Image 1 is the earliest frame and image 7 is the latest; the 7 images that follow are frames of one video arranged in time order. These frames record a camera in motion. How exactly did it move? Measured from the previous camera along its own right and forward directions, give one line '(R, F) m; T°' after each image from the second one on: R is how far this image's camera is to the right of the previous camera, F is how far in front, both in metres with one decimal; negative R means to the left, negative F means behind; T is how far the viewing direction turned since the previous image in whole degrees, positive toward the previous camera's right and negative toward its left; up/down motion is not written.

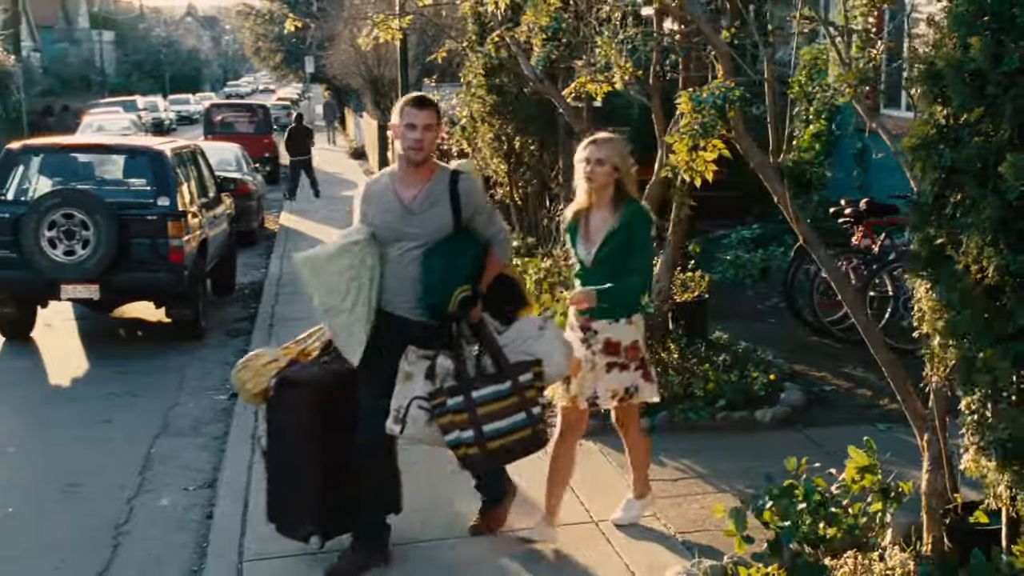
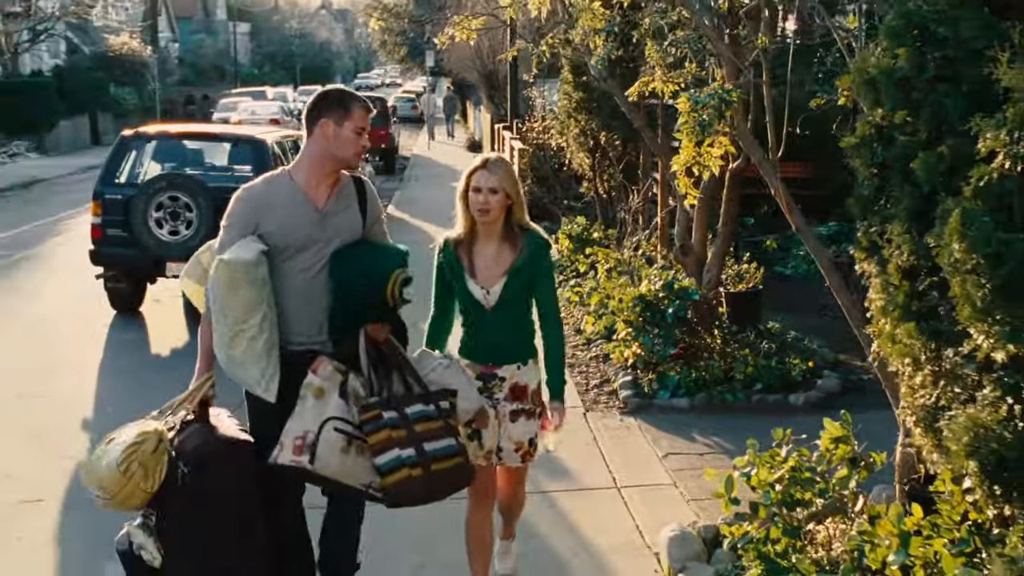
(+0.4, -0.5) m; -5°
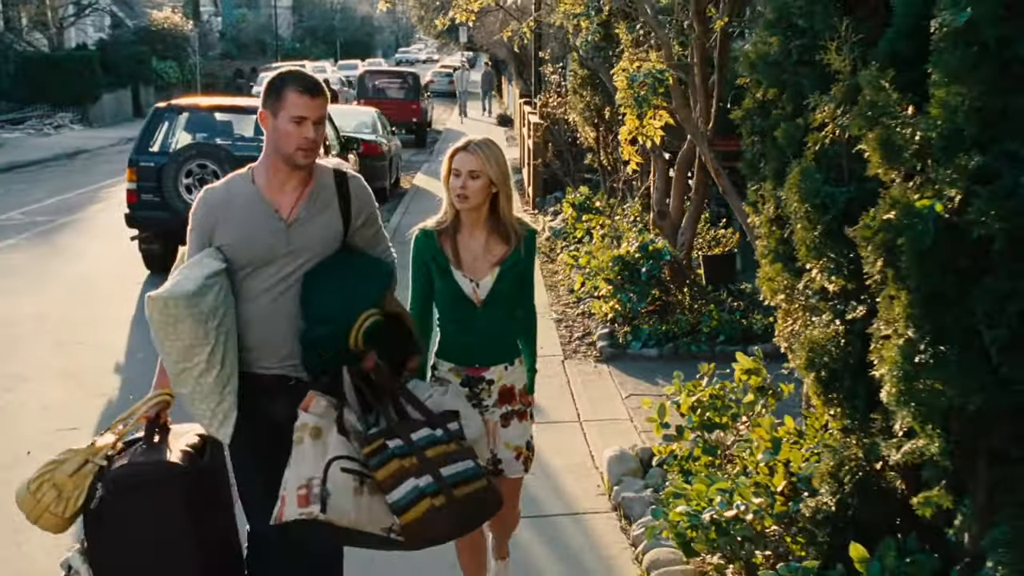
(+0.4, -0.9) m; -2°
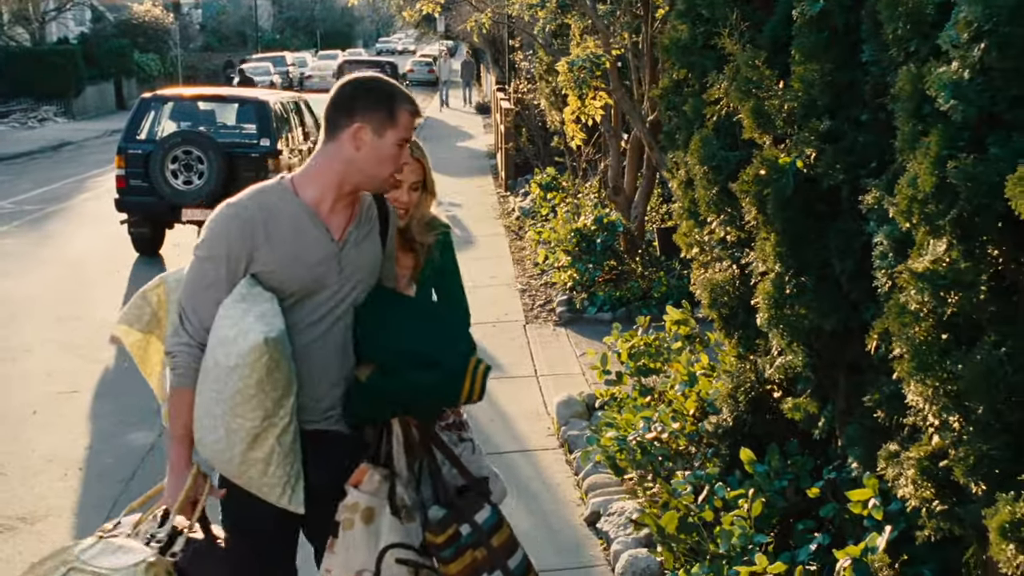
(+0.1, -0.7) m; +1°
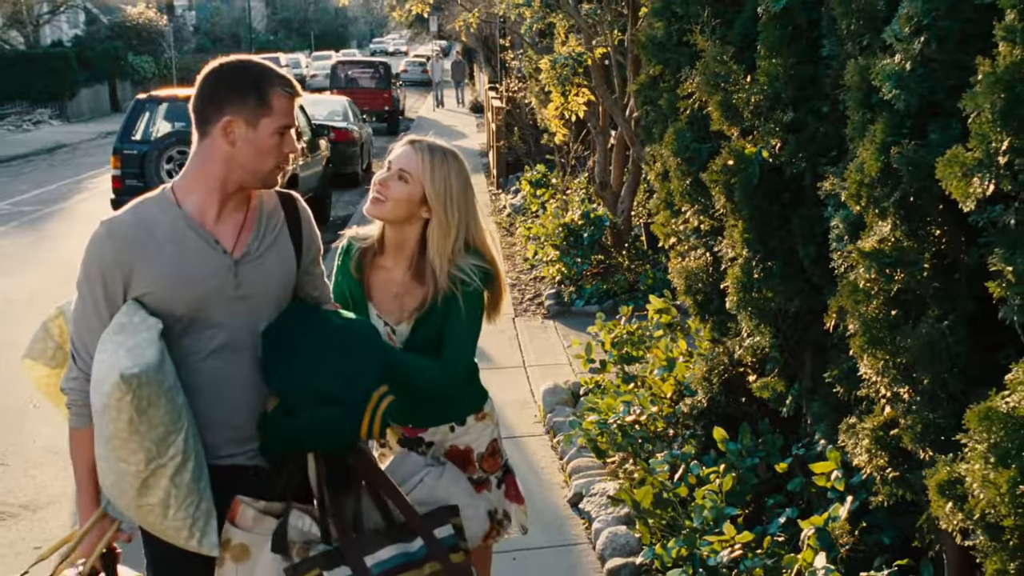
(+0.1, -0.2) m; 0°
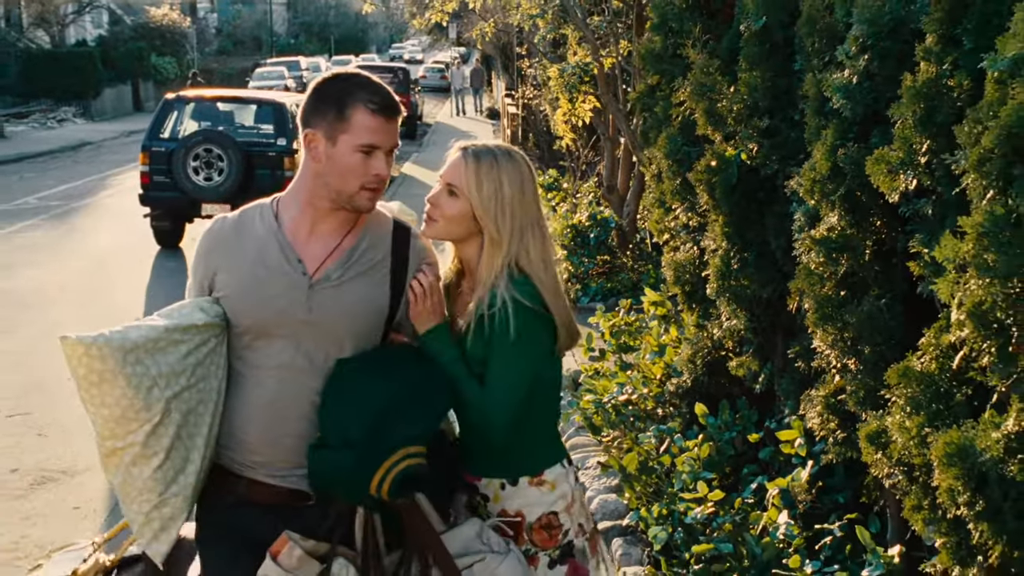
(0.0, -0.5) m; -1°
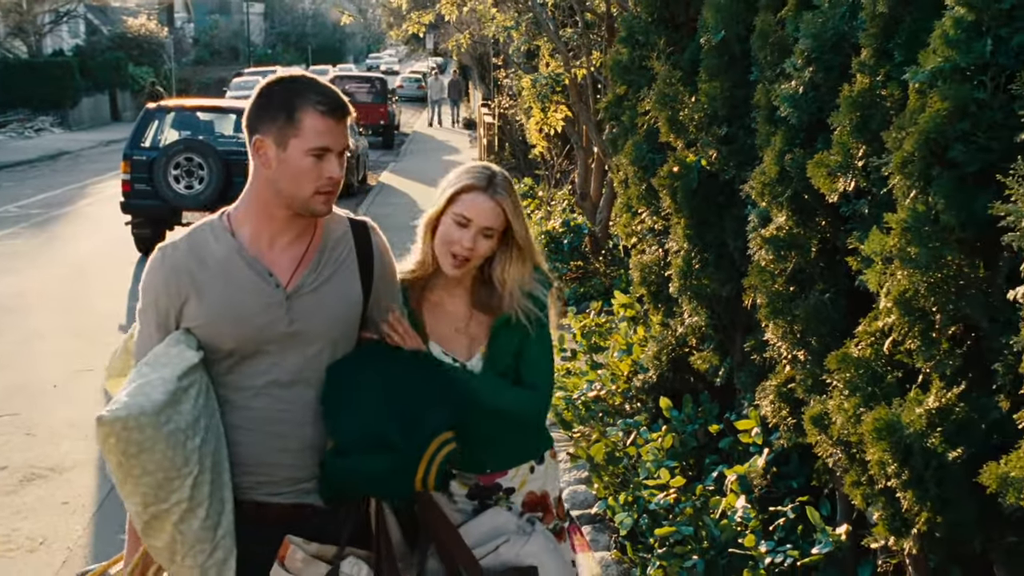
(0.0, -0.3) m; +1°
